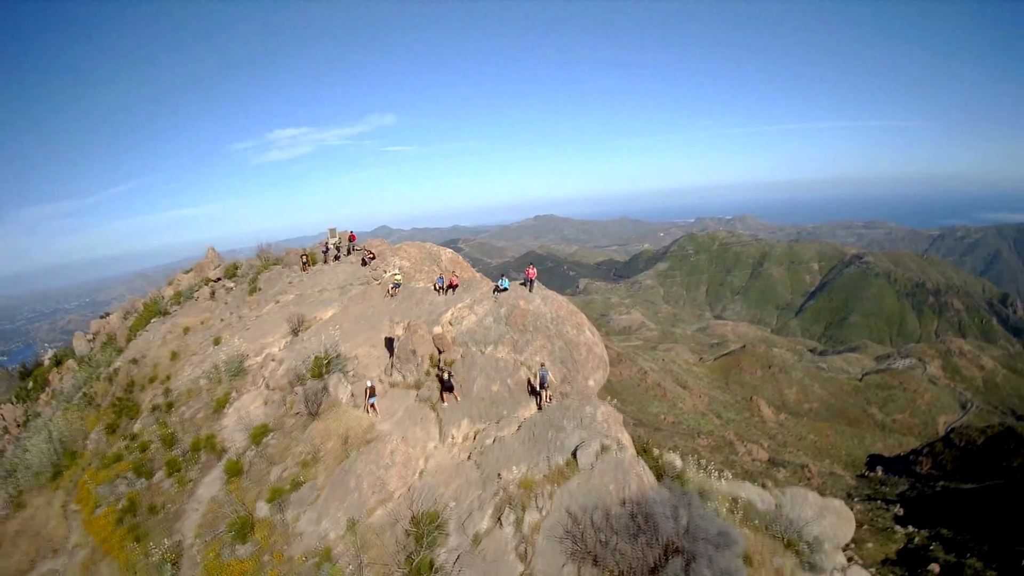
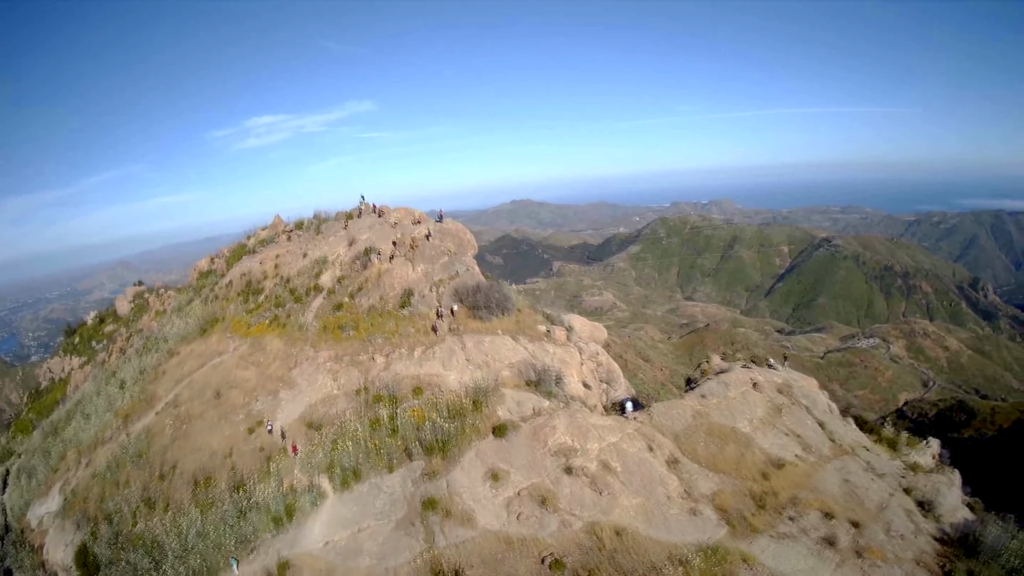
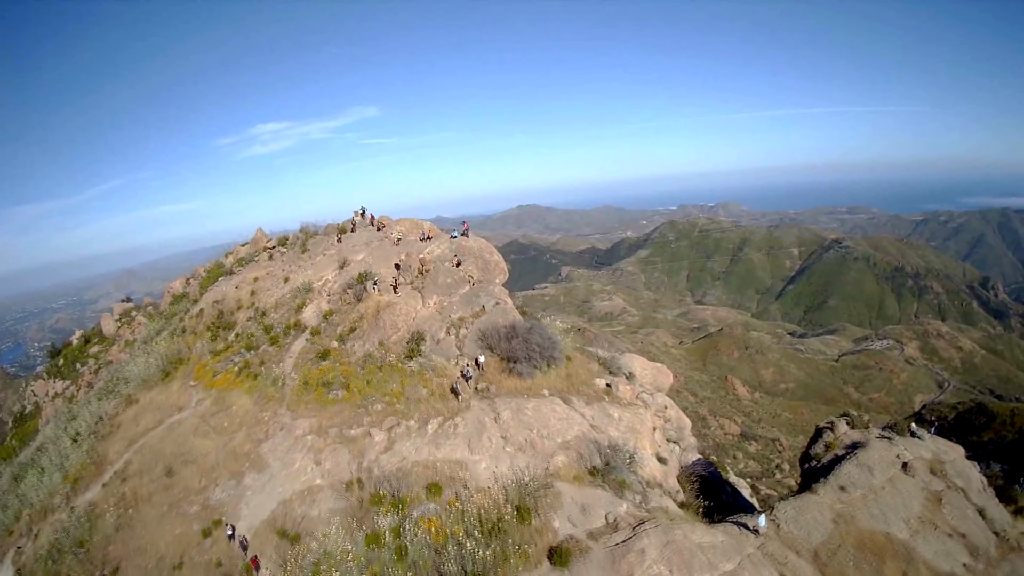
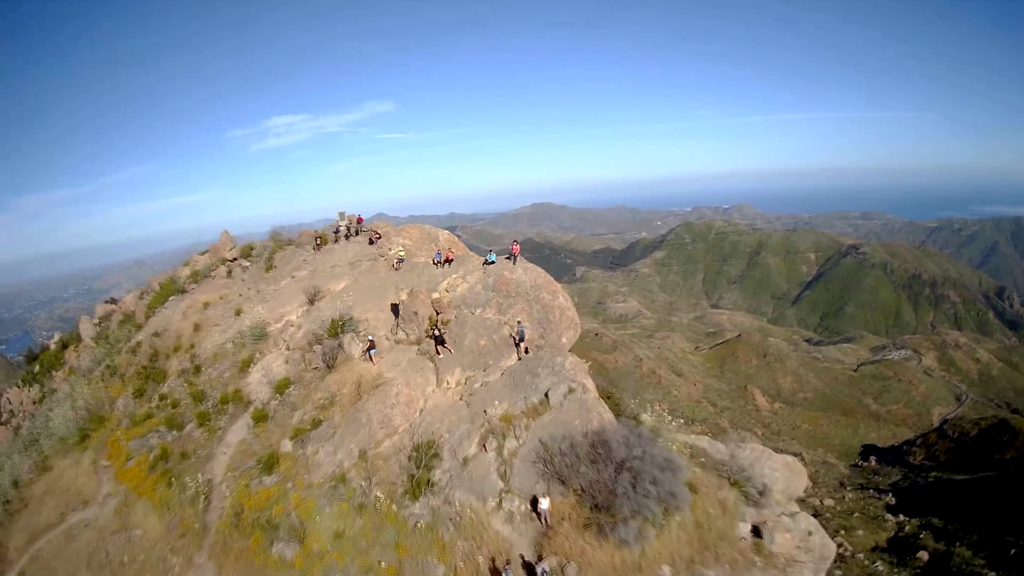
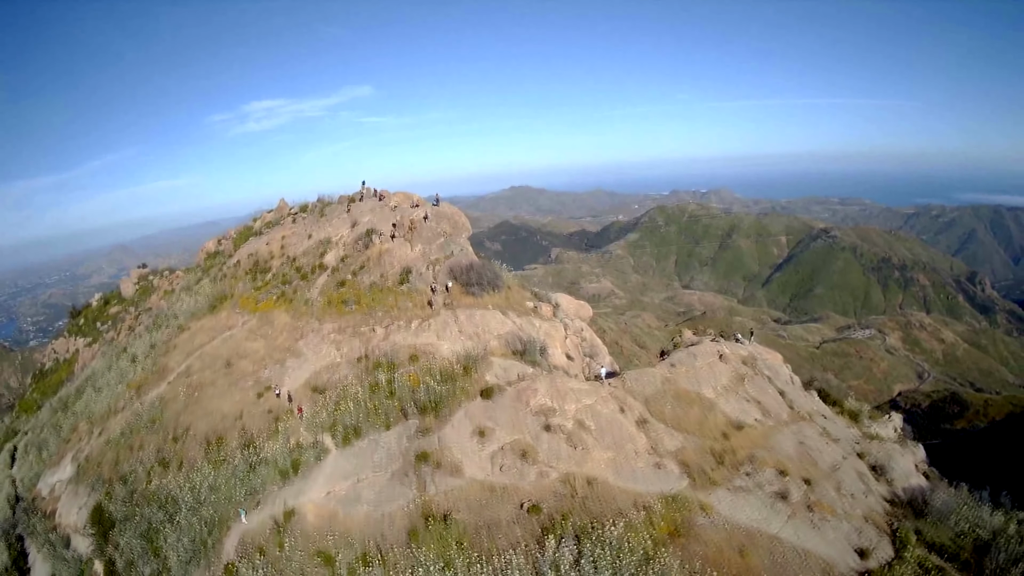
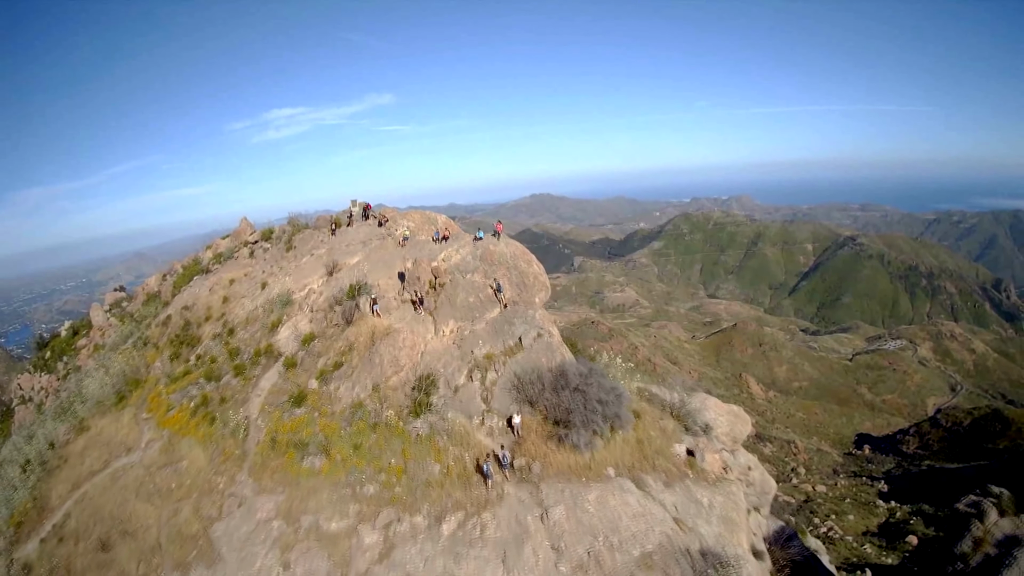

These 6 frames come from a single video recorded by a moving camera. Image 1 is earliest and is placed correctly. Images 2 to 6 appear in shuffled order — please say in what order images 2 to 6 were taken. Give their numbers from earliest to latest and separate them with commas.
4, 6, 3, 2, 5
